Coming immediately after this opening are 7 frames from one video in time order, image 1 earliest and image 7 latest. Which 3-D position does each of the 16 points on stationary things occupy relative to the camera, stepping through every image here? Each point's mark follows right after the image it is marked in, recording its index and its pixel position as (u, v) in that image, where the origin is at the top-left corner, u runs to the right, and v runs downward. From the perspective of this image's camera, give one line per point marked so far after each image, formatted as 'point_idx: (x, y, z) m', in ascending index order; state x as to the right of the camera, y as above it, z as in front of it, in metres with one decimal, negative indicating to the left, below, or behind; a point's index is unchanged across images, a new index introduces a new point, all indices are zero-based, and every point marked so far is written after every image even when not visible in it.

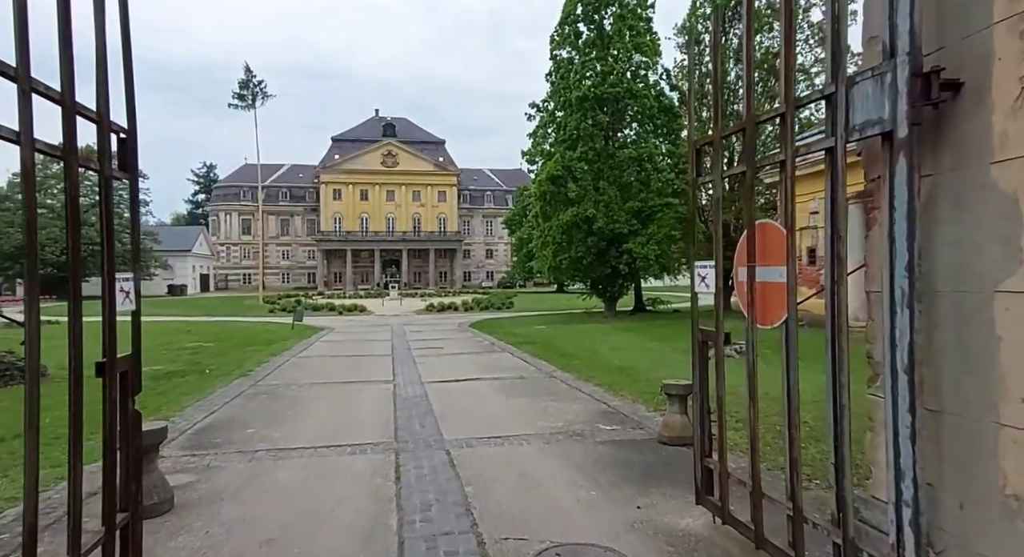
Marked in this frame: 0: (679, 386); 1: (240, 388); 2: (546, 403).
0: (+2.0, -1.3, +6.9) m
1: (-5.3, -2.1, +11.3) m
2: (+0.5, -2.1, +9.7) m
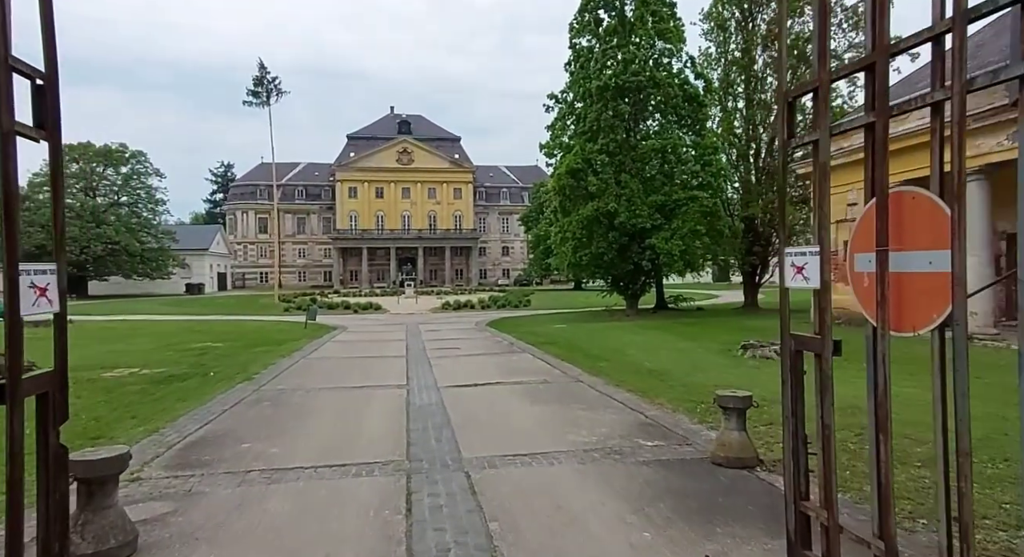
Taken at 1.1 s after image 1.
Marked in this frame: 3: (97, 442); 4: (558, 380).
0: (+2.3, -1.2, +5.9) m
1: (-4.9, -2.1, +10.5) m
2: (+0.9, -2.0, +8.8) m
3: (-5.1, -2.0, +7.2) m
4: (+0.9, -2.1, +11.6) m
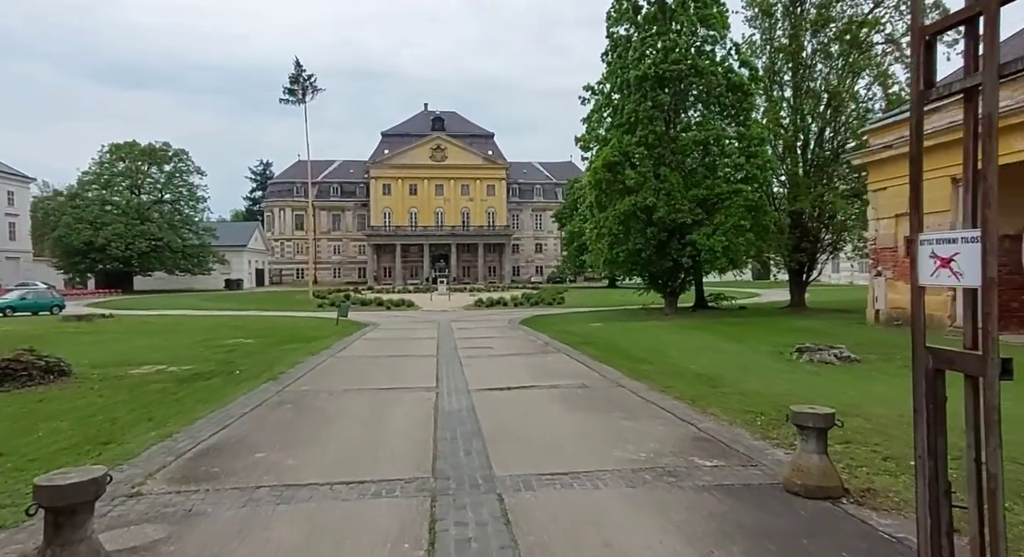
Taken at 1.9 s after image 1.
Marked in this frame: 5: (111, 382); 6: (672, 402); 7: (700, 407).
0: (+2.6, -1.2, +5.0) m
1: (-4.3, -2.0, +10.0) m
2: (+1.4, -2.0, +7.9) m
3: (-4.7, -2.0, +6.7) m
4: (+1.6, -2.0, +10.8) m
5: (-7.9, -2.1, +11.5) m
6: (+2.5, -1.9, +9.1) m
7: (+2.8, -1.9, +8.7) m
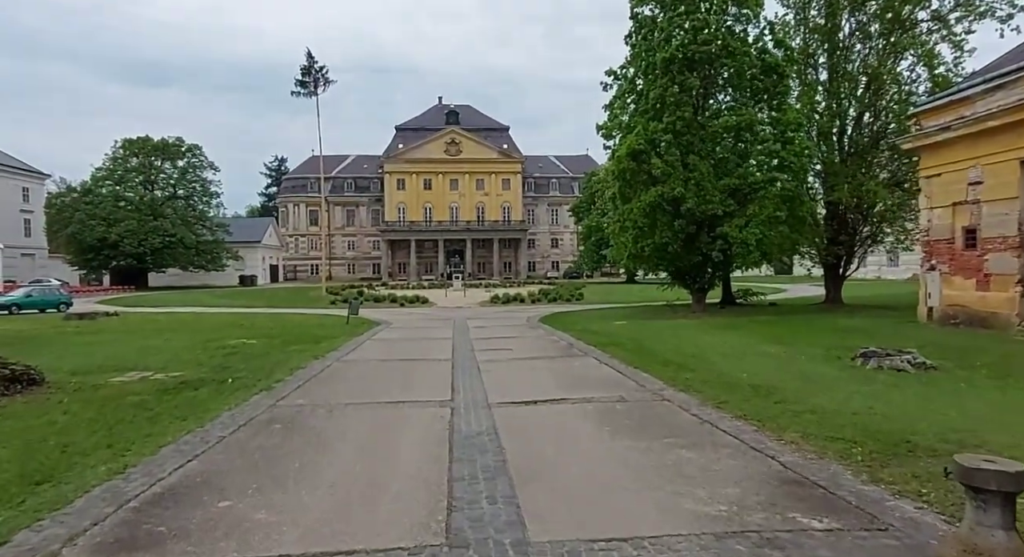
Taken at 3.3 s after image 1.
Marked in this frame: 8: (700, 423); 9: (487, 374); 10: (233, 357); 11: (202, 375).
0: (+2.9, -1.2, +3.5) m
1: (-3.9, -2.0, +8.6) m
2: (+1.8, -1.9, +6.4) m
3: (-4.4, -1.9, +5.3) m
4: (+2.0, -1.9, +9.3) m
5: (-7.5, -2.0, +10.2) m
6: (+2.9, -1.9, +7.6) m
7: (+3.2, -1.9, +7.1) m
8: (+2.5, -1.9, +7.7) m
9: (-0.5, -2.1, +12.6) m
10: (-7.2, -2.0, +15.0) m
11: (-6.4, -2.0, +12.1) m
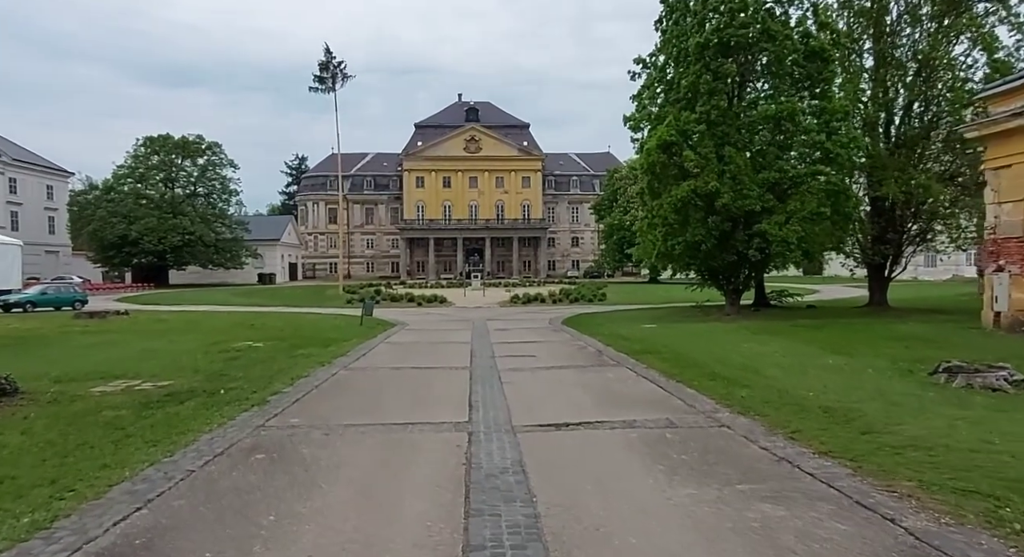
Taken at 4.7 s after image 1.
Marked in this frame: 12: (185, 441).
0: (+3.1, -1.2, +2.0) m
1: (-3.5, -2.0, +7.4) m
2: (+2.1, -2.0, +5.0) m
3: (-4.1, -1.9, +4.1) m
4: (+2.4, -2.0, +7.8) m
5: (-7.0, -2.0, +9.0) m
6: (+3.2, -1.9, +6.1) m
7: (+3.5, -1.9, +5.6) m
8: (+2.8, -1.9, +6.2) m
9: (-0.1, -2.1, +11.2) m
10: (-6.6, -2.0, +13.8) m
11: (-6.0, -2.0, +10.9) m
12: (-4.0, -2.0, +7.1) m
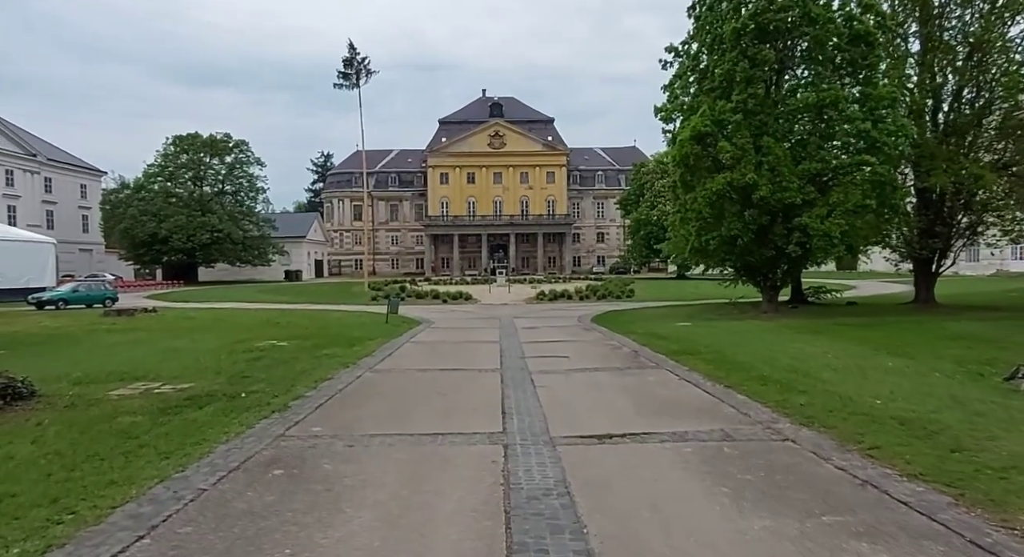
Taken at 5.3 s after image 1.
0: (+3.3, -1.2, +1.2) m
1: (-3.0, -2.0, +6.8) m
2: (+2.4, -1.9, +4.2) m
3: (-3.8, -2.0, +3.6) m
4: (+2.9, -1.9, +7.1) m
5: (-6.5, -2.0, +8.6) m
6: (+3.6, -1.9, +5.3) m
7: (+3.9, -1.9, +4.8) m
8: (+3.2, -1.9, +5.4) m
9: (+0.6, -2.0, +10.5) m
10: (-5.9, -1.9, +13.4) m
11: (-5.3, -1.9, +10.5) m
12: (-3.5, -2.0, +6.6) m
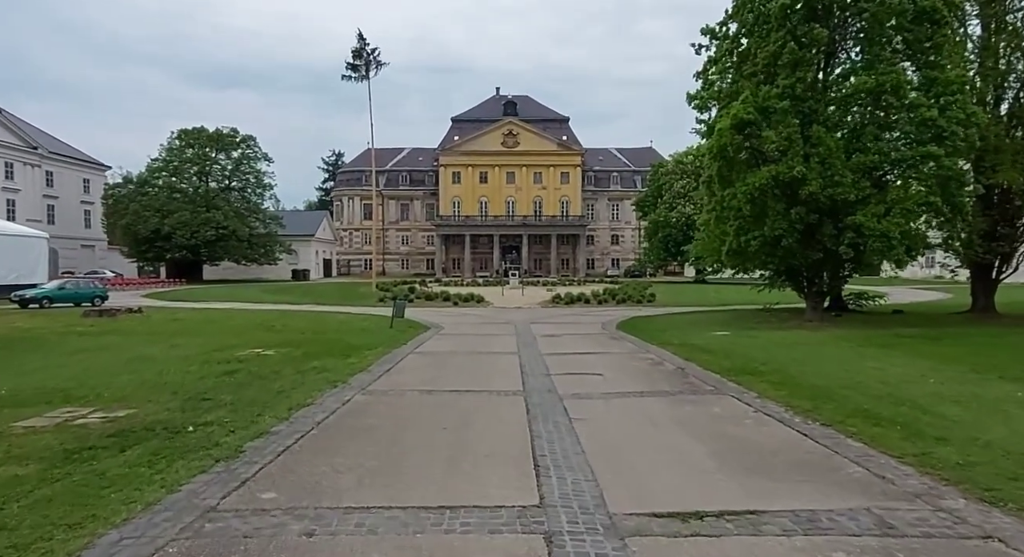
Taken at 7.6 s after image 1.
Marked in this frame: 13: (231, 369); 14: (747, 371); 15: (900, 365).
0: (+3.6, -1.2, -1.3) m
1: (-2.7, -1.9, +4.5) m
2: (+2.7, -2.0, +1.7) m
3: (-3.5, -1.9, +1.2) m
4: (+3.3, -2.0, +4.6) m
5: (-6.1, -1.9, +6.3) m
6: (+4.0, -1.9, +2.8) m
7: (+4.2, -1.9, +2.3) m
8: (+3.6, -2.0, +2.9) m
9: (+1.0, -2.1, +8.1) m
10: (-5.4, -1.9, +11.1) m
11: (-4.9, -1.9, +8.1) m
12: (-3.2, -1.9, +4.2) m
13: (-6.0, -1.9, +12.5) m
14: (+5.0, -1.9, +12.3) m
15: (+8.6, -1.9, +12.9) m
